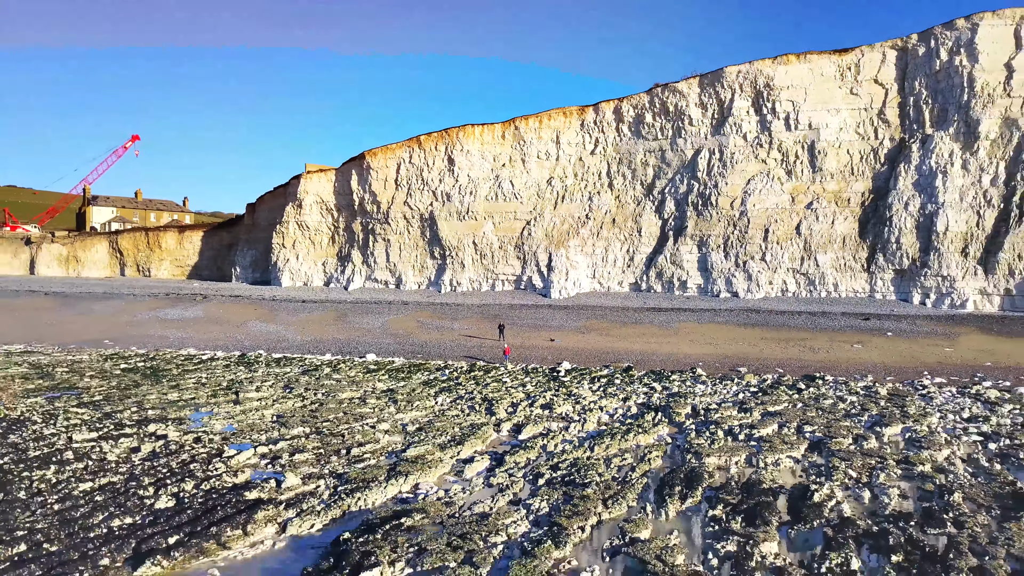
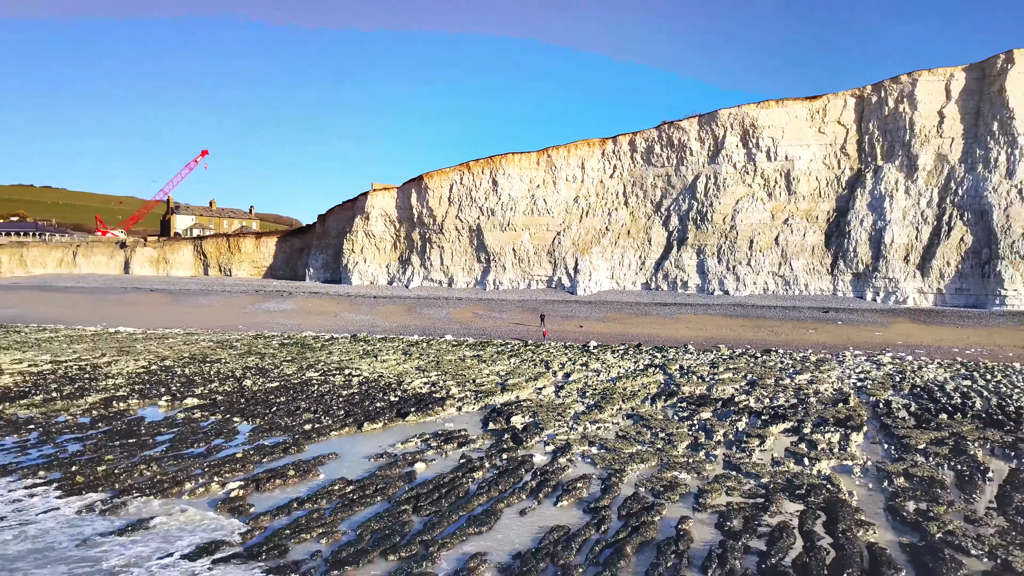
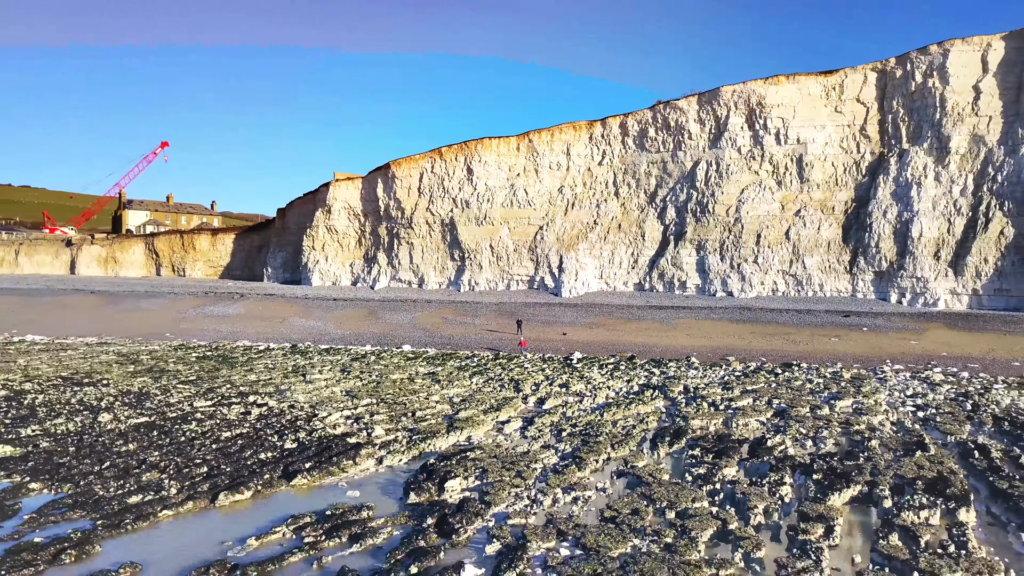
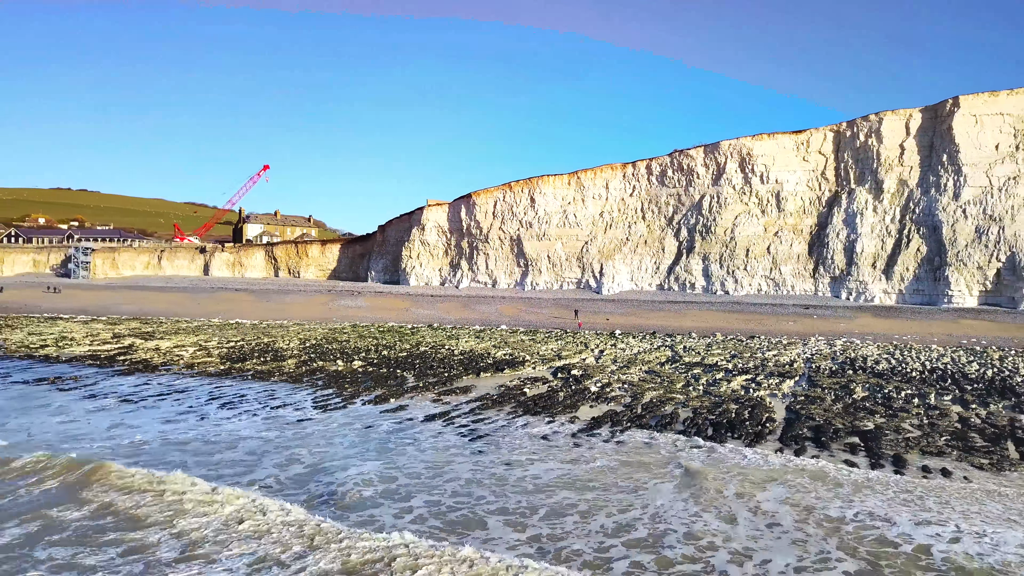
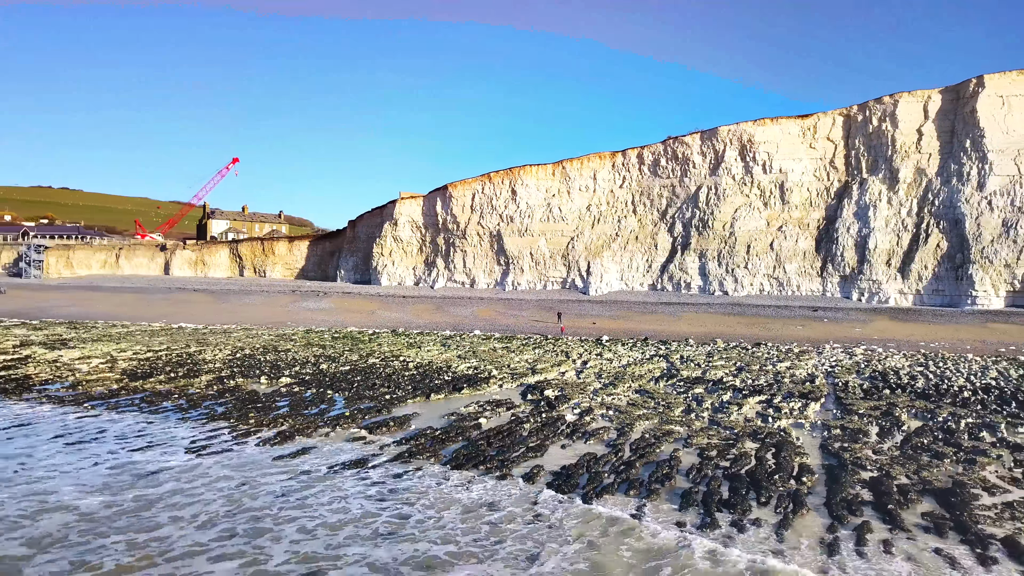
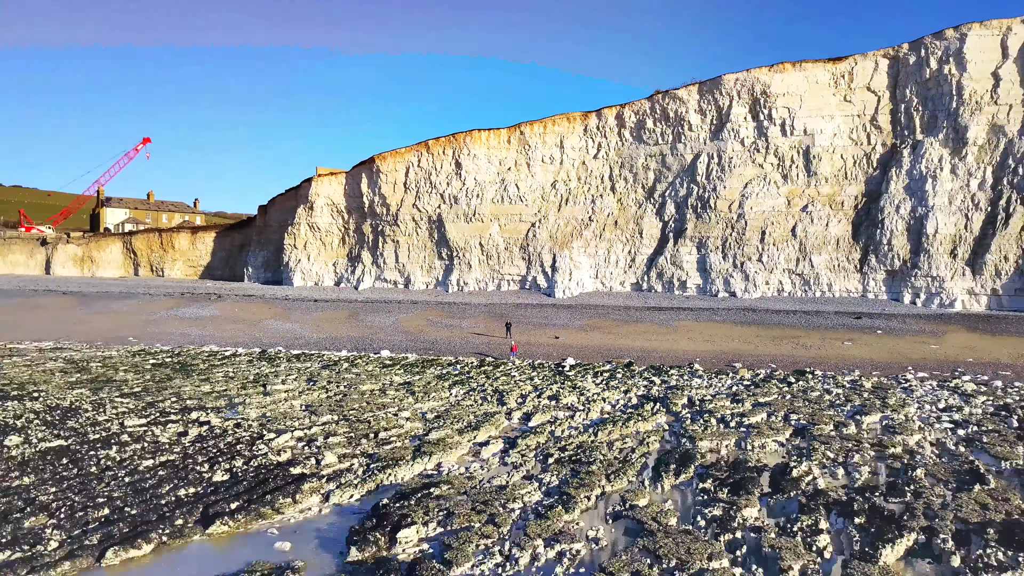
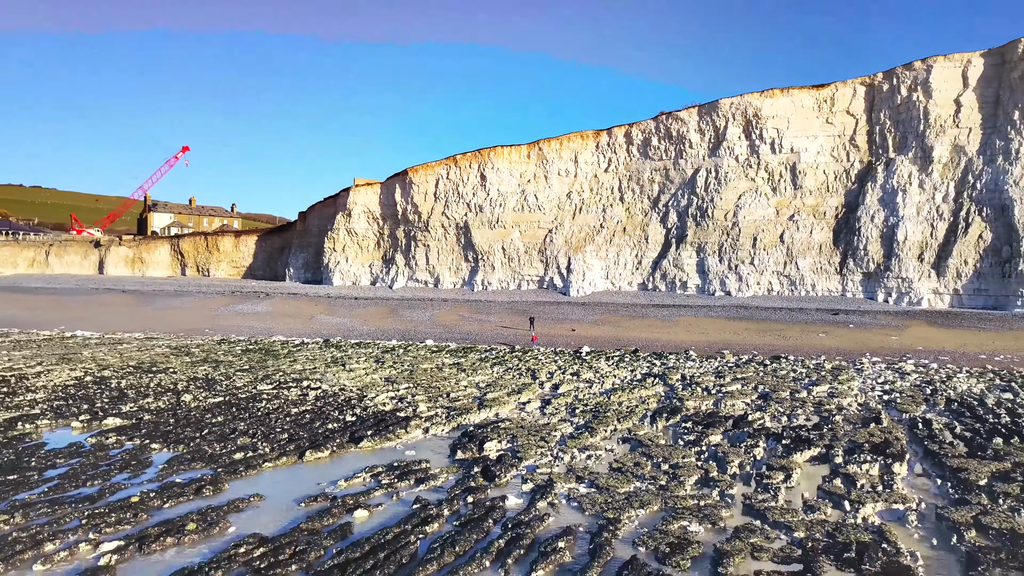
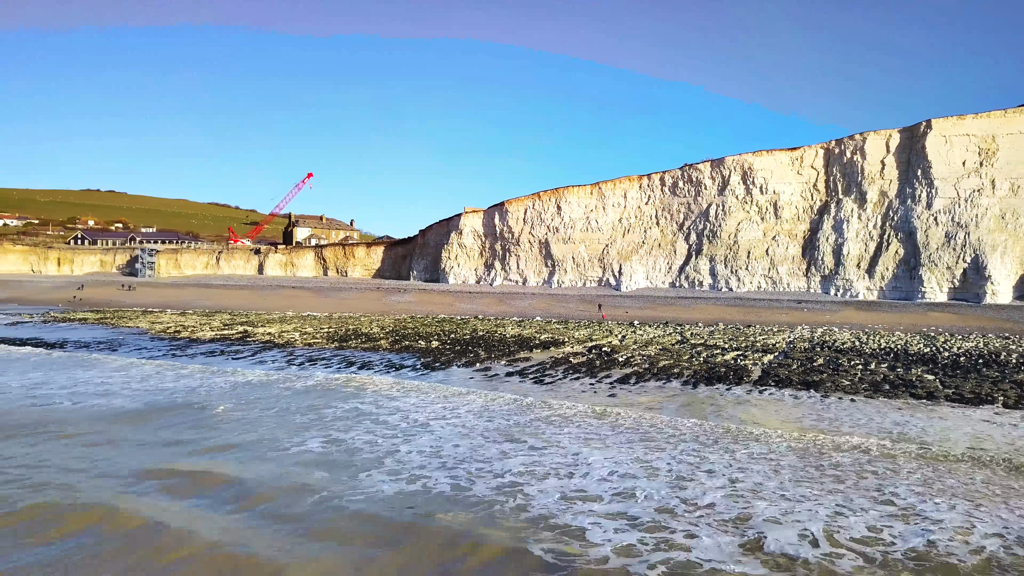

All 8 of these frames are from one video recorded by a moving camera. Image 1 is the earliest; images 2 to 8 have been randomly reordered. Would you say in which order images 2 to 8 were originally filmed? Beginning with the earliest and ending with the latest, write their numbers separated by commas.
6, 3, 7, 2, 5, 4, 8
